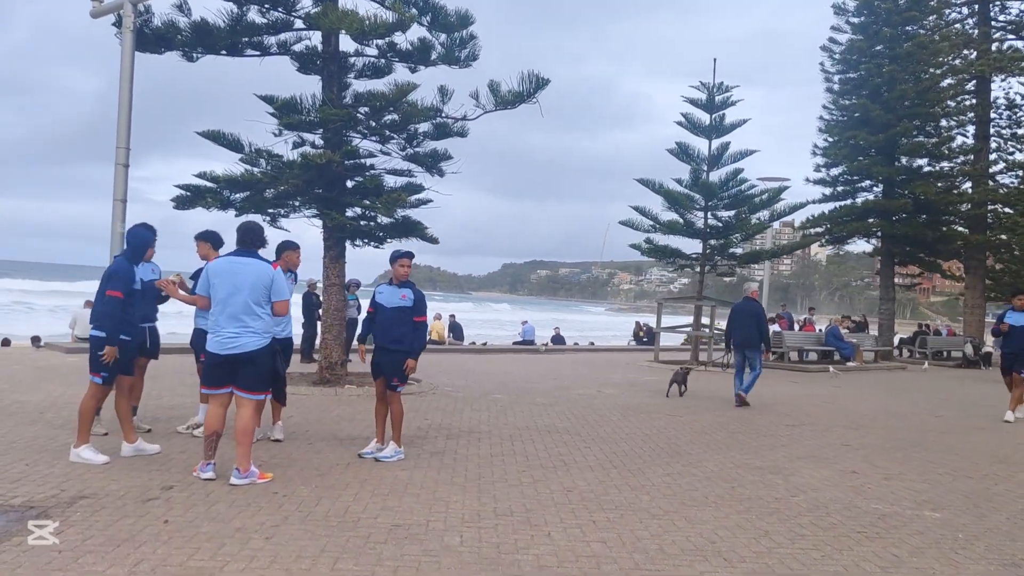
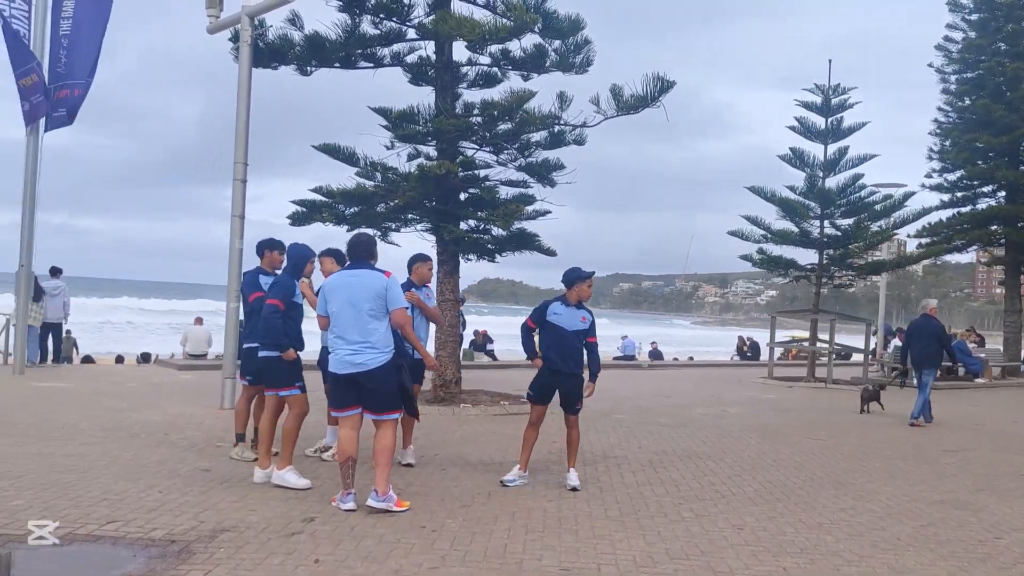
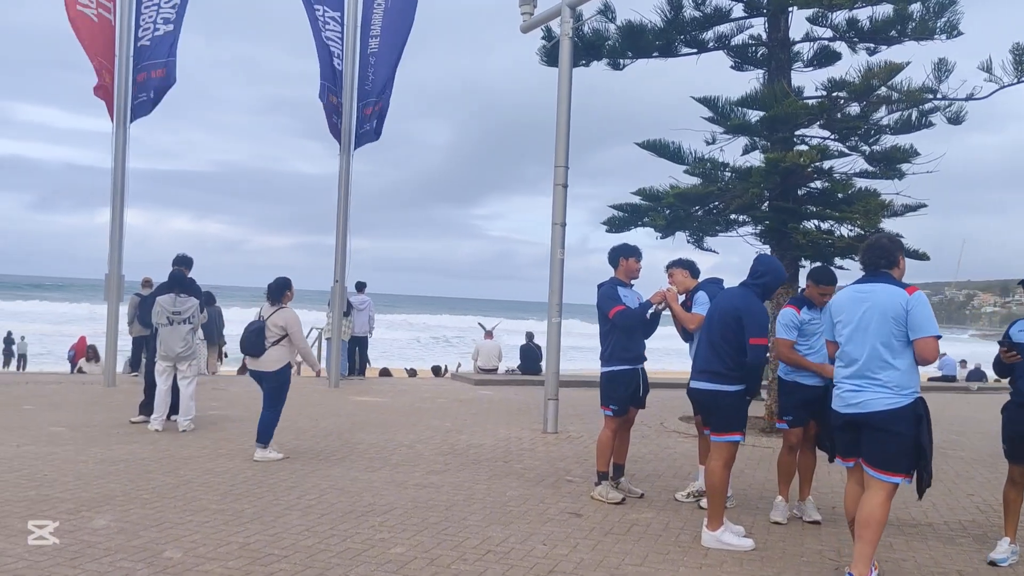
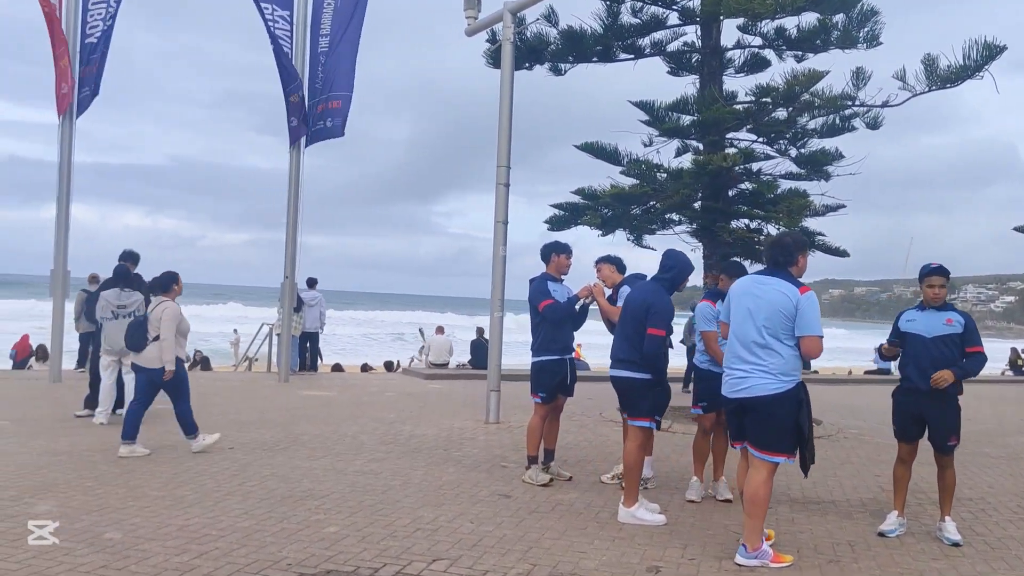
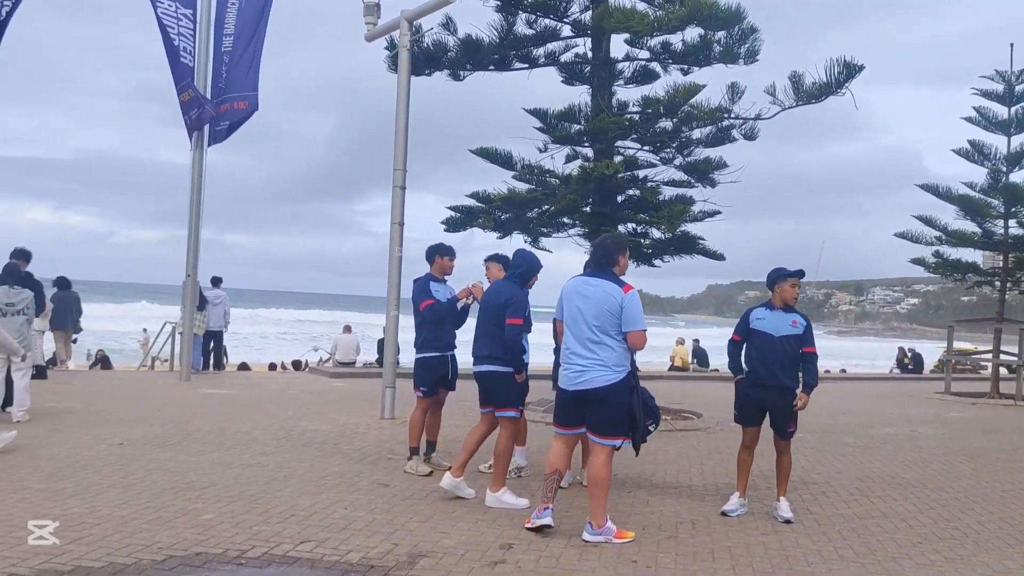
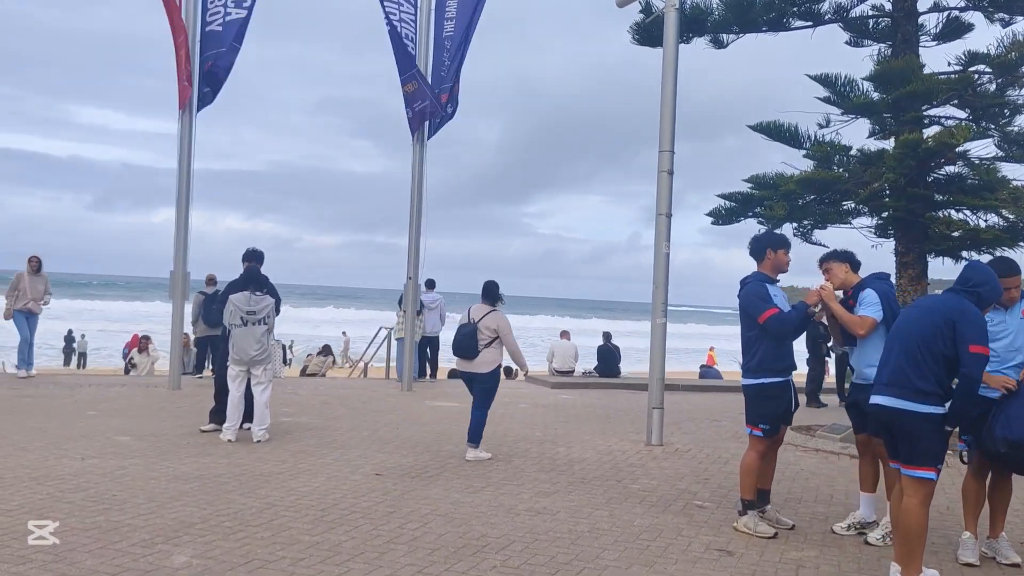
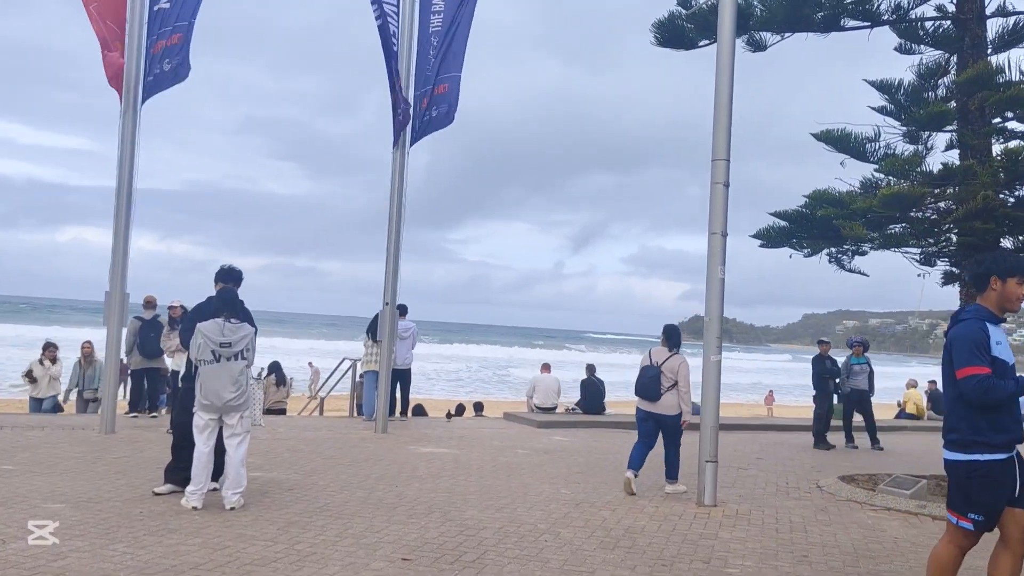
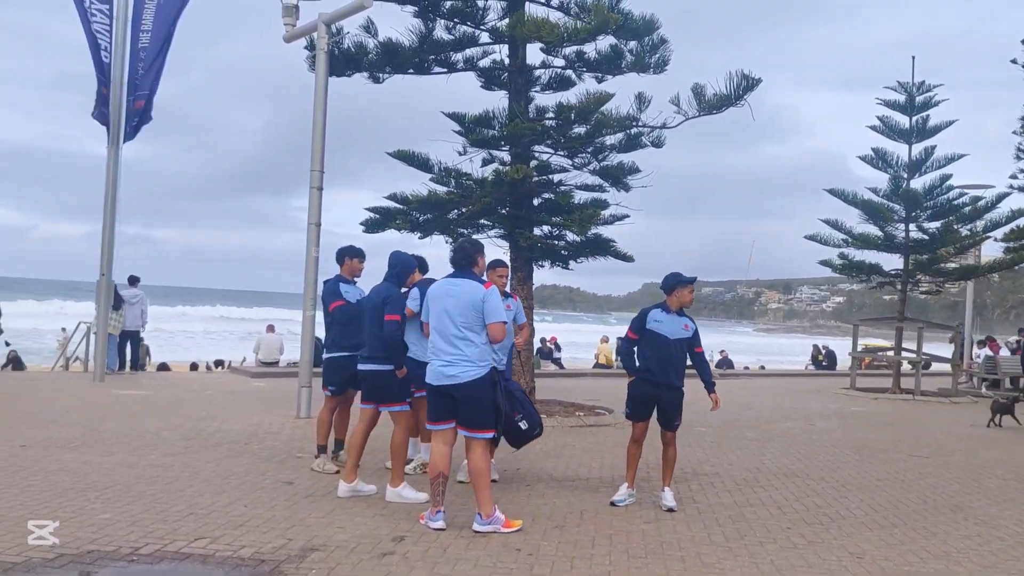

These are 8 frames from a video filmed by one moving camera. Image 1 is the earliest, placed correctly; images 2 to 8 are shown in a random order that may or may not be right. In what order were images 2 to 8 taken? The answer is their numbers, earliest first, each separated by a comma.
2, 8, 5, 4, 3, 6, 7
